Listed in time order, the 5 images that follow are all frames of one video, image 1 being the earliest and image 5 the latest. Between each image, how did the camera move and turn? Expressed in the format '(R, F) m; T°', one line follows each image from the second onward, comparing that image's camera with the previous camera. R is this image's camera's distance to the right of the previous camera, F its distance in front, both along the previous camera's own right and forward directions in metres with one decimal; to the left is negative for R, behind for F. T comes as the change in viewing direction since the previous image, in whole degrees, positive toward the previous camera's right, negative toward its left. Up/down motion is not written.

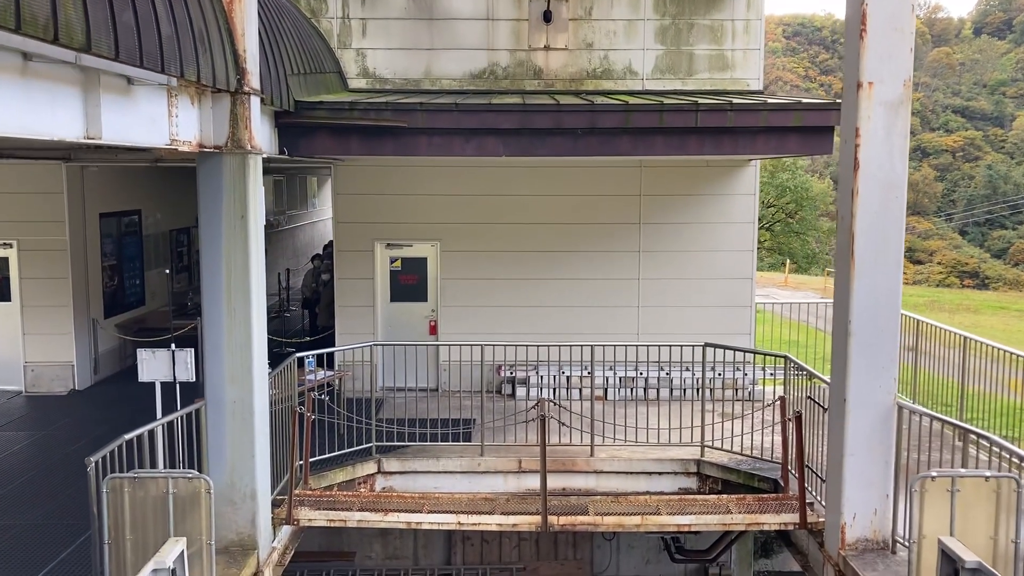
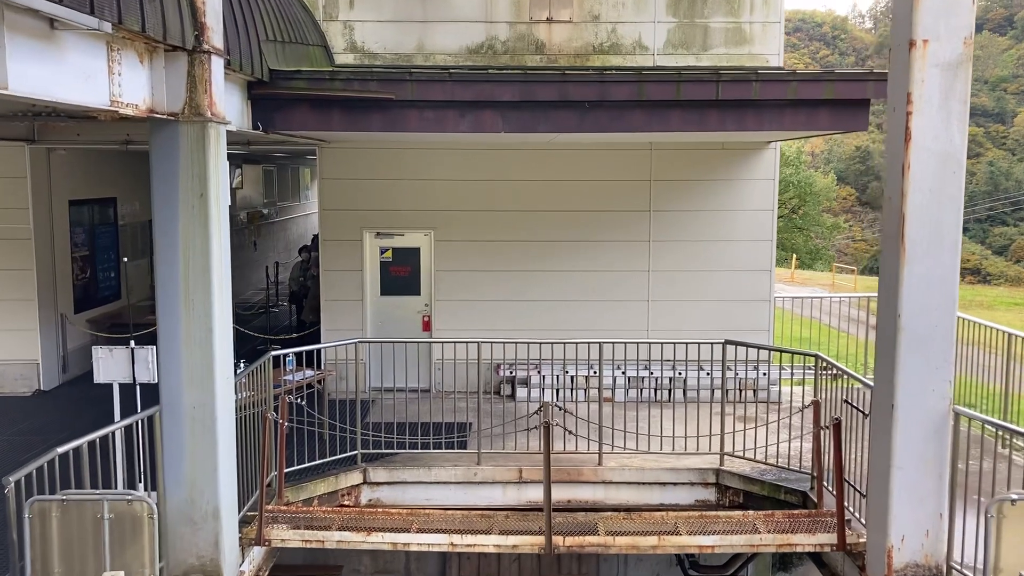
(0.0, +0.8) m; 0°
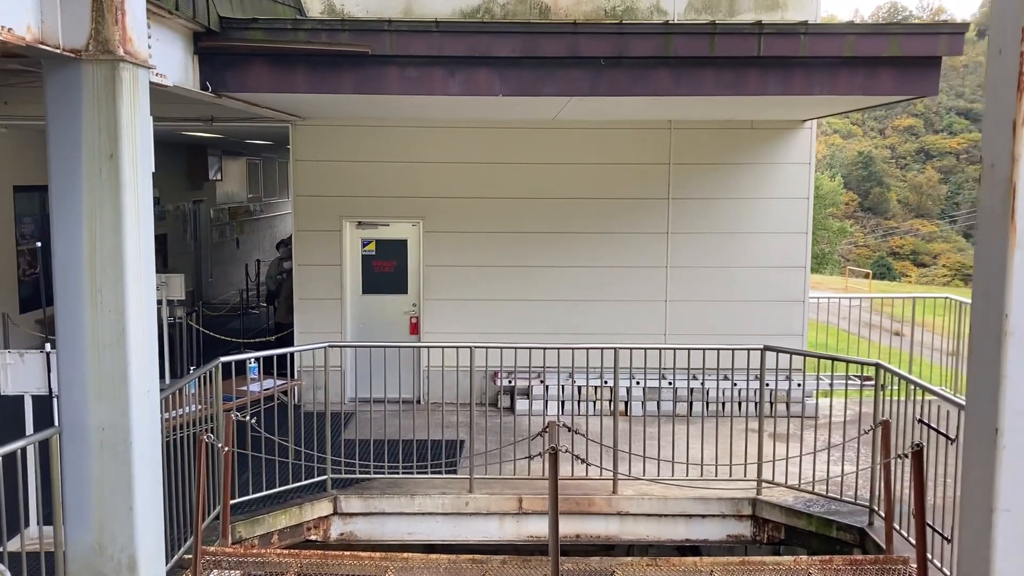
(0.0, +1.2) m; 0°
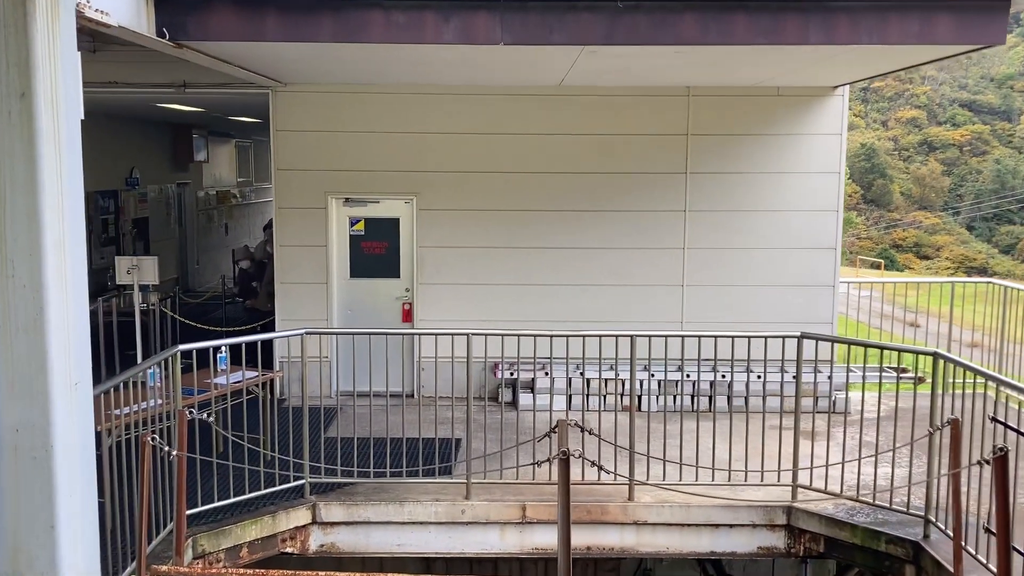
(0.0, +0.7) m; 0°
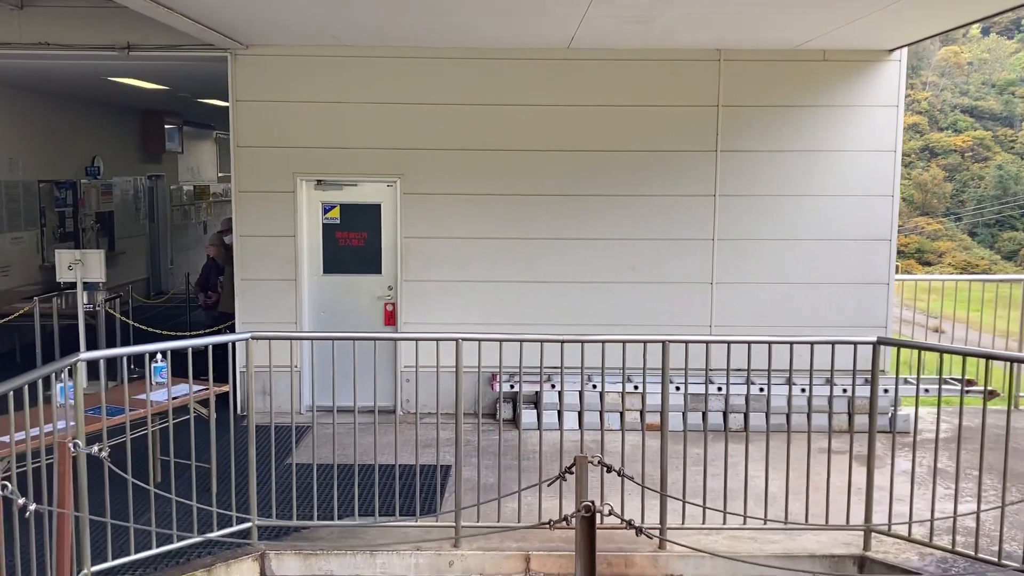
(0.0, +1.1) m; 0°
